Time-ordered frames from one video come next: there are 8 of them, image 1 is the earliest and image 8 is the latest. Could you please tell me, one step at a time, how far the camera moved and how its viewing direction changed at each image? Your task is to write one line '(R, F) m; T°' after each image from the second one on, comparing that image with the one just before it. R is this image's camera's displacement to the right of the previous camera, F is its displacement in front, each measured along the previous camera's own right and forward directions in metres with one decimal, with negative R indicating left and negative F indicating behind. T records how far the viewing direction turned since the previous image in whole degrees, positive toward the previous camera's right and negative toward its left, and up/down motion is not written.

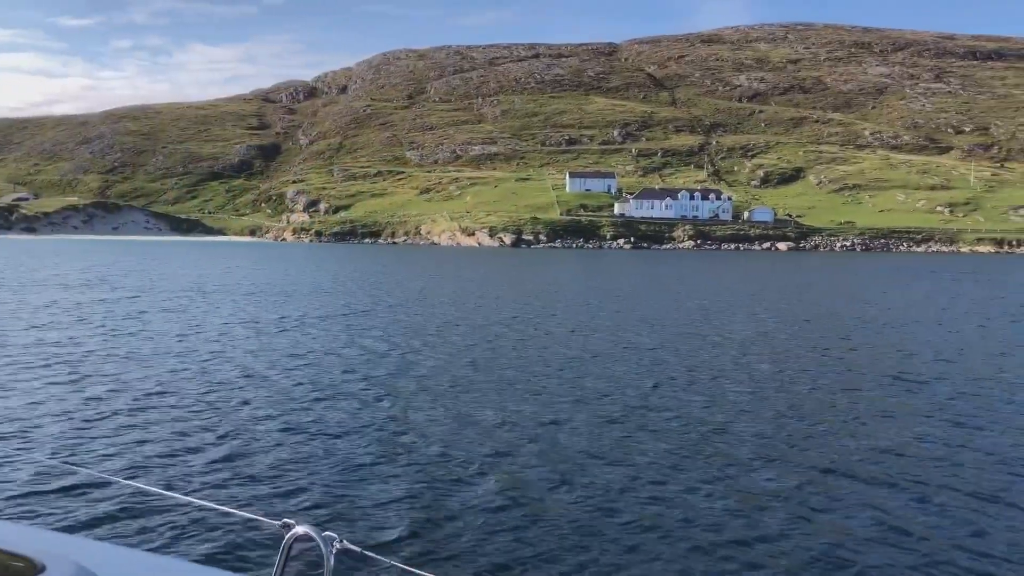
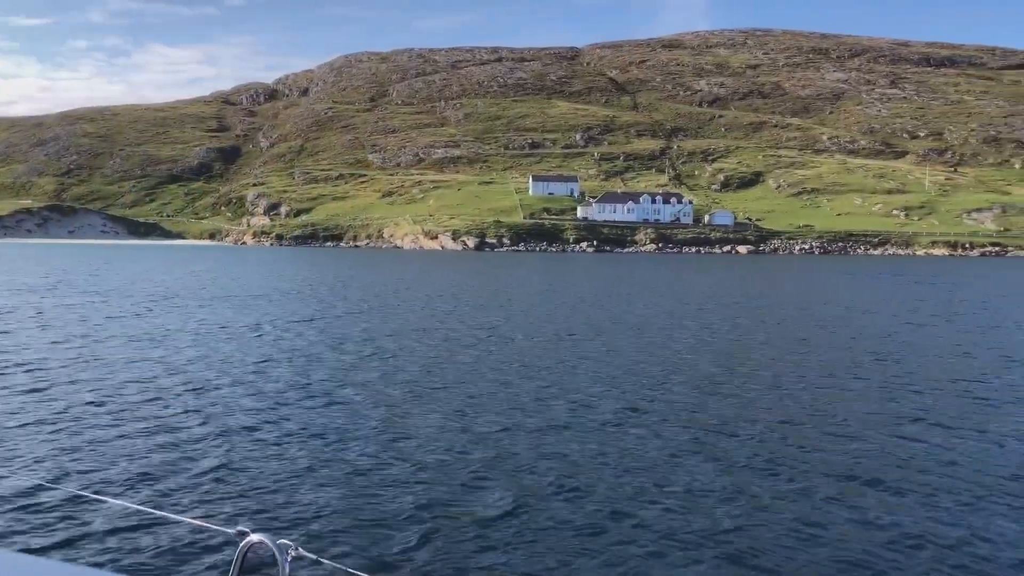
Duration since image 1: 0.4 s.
(-20.1, +5.4) m; +10°
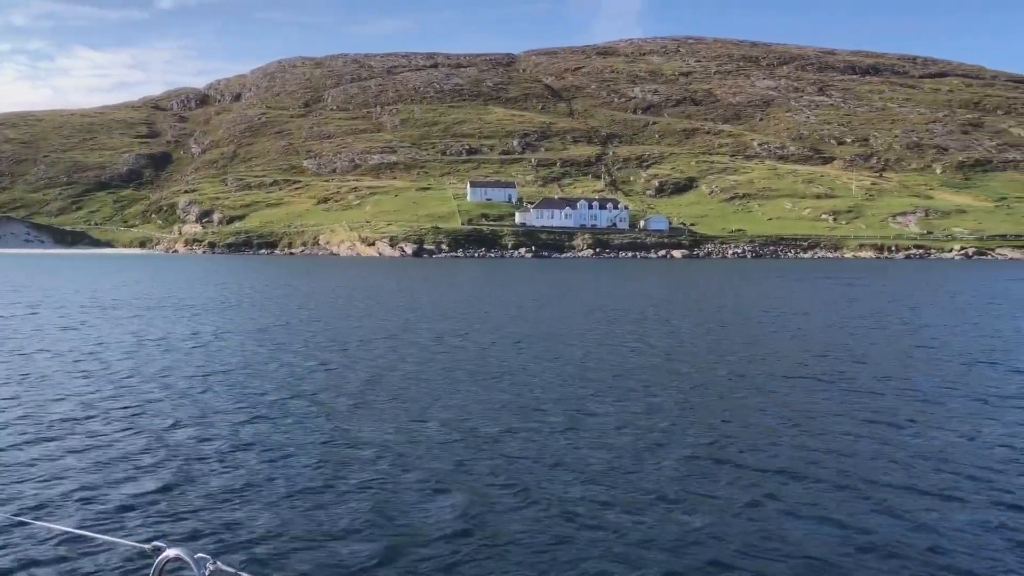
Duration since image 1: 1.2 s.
(+4.0, +0.3) m; +3°
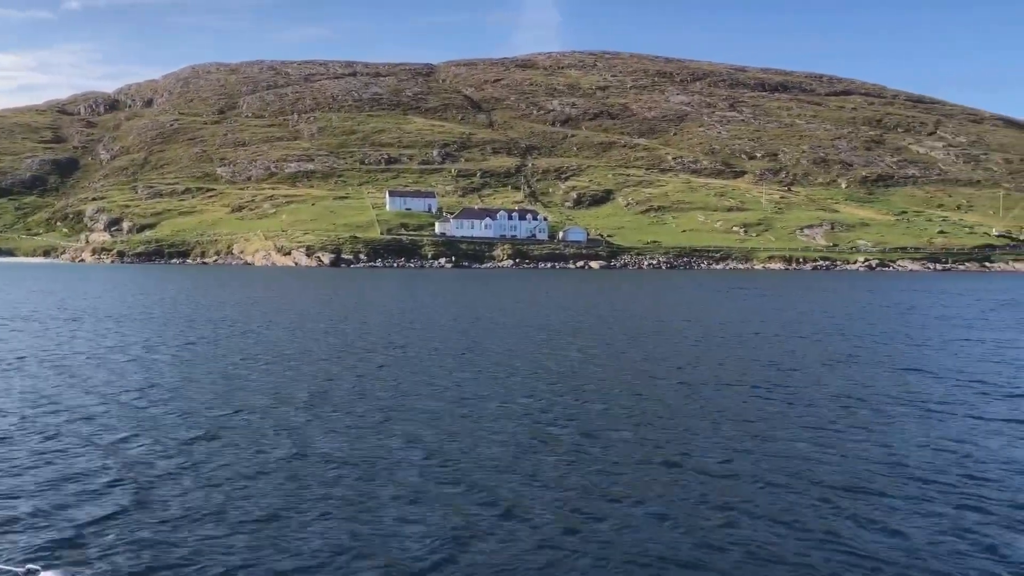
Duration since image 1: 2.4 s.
(+5.3, -0.2) m; +4°
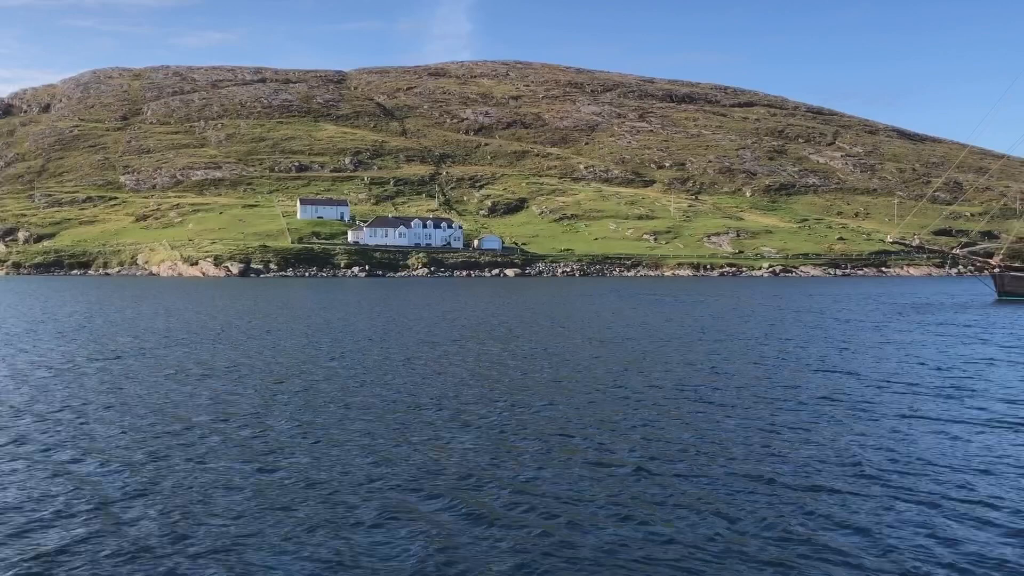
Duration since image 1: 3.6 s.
(+5.9, -0.2) m; +4°
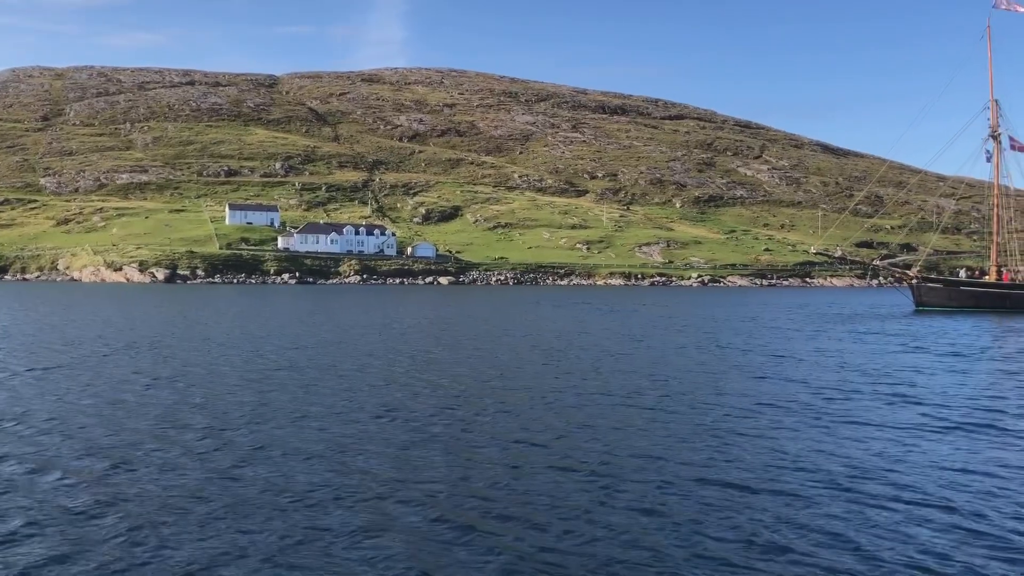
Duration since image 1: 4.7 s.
(+4.6, 0.0) m; +3°
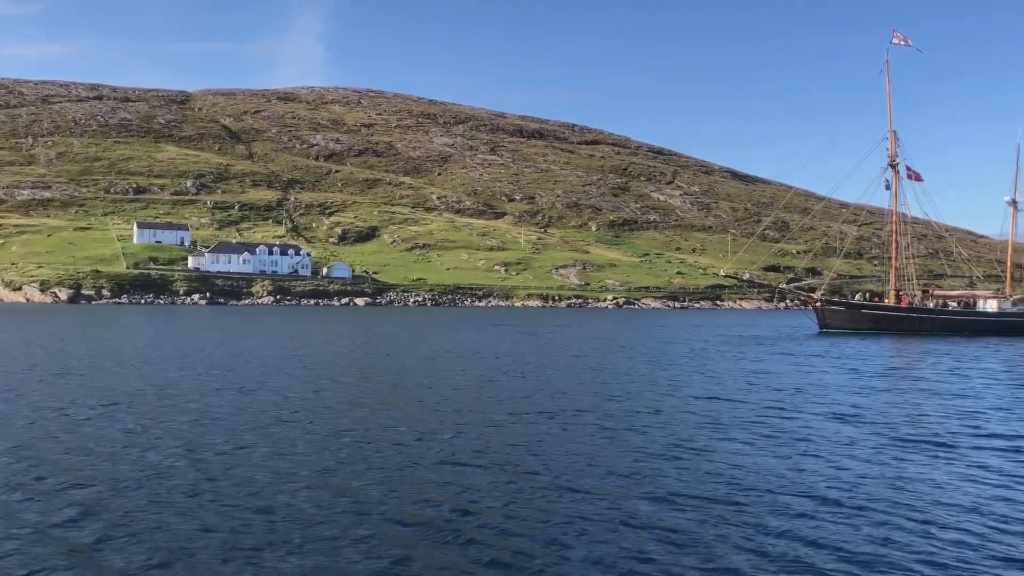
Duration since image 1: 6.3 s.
(+5.3, -0.4) m; +4°
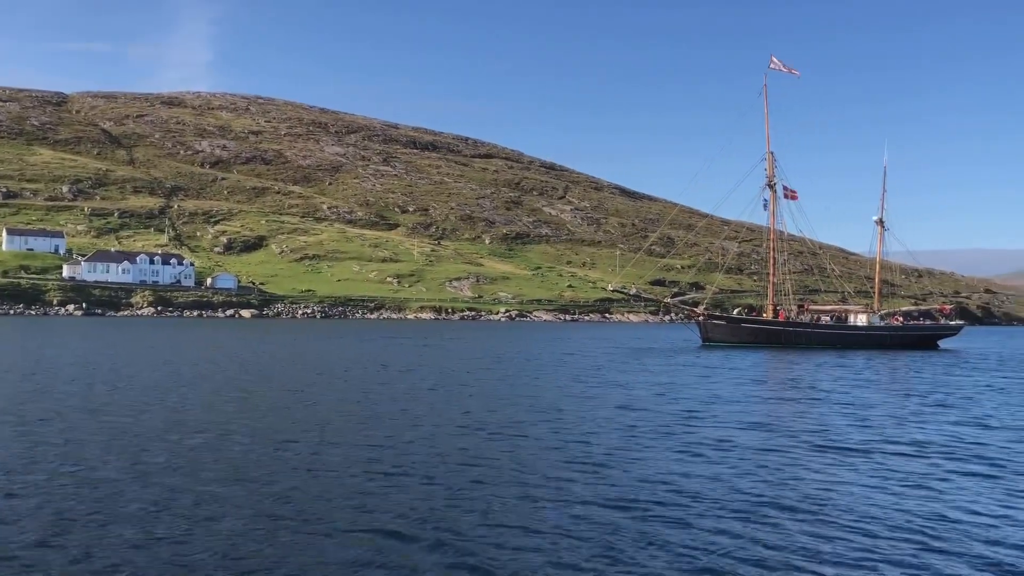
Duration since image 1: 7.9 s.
(+5.9, -0.9) m; +6°
